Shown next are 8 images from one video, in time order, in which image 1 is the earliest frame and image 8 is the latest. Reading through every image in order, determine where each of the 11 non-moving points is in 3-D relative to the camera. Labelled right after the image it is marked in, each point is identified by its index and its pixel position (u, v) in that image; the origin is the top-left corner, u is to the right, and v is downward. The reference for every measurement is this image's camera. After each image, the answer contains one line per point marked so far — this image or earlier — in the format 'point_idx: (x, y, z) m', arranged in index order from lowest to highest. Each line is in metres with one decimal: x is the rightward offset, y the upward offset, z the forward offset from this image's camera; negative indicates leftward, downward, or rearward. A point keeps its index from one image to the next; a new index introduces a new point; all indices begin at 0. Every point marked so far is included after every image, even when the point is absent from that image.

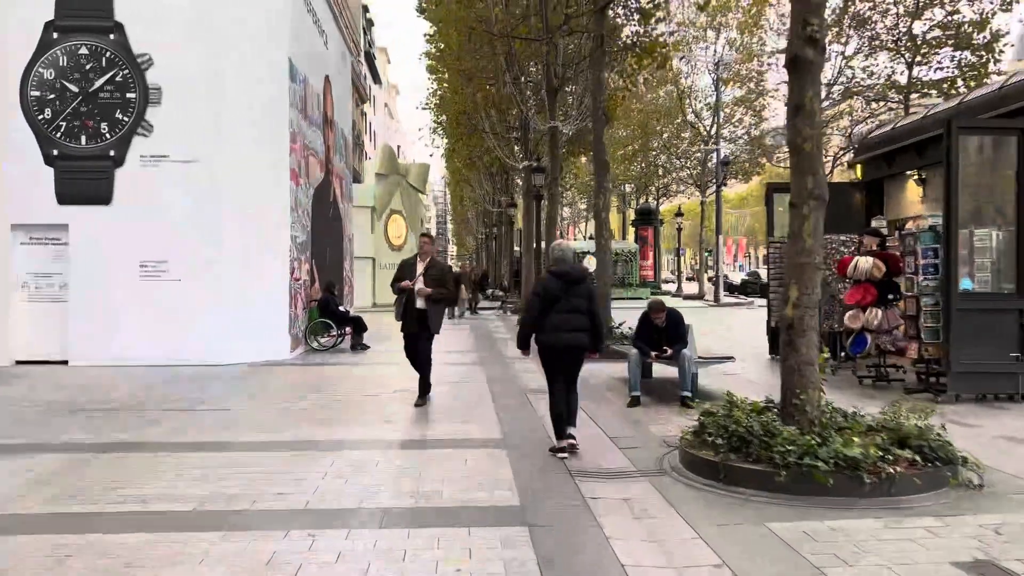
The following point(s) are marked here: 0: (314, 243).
0: (-3.9, +0.9, +15.6) m
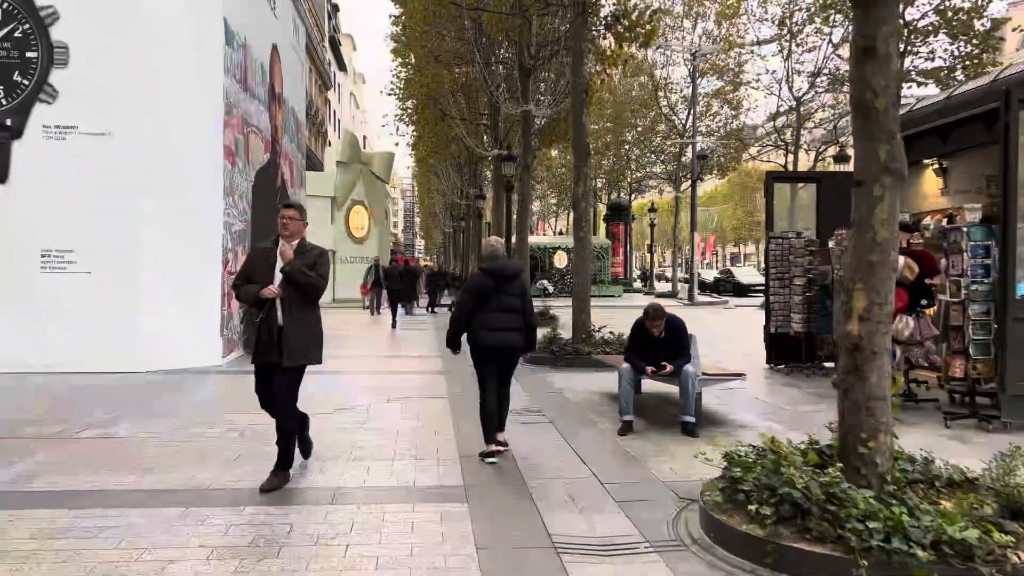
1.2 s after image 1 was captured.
0: (-4.5, +0.9, +13.8) m
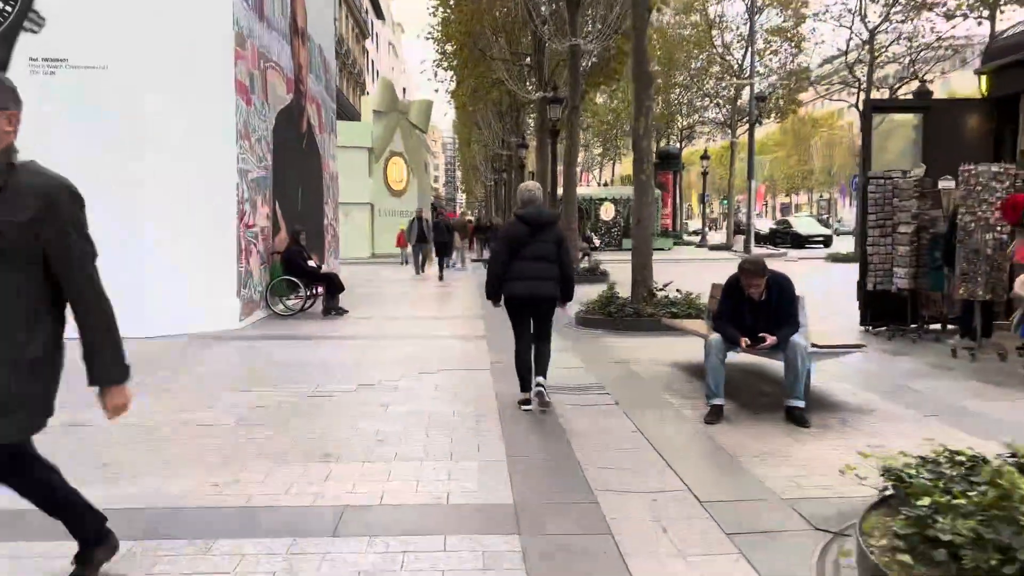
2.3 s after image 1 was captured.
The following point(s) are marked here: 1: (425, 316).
0: (-3.7, +1.7, +12.5) m
1: (-1.3, -0.4, +12.0) m
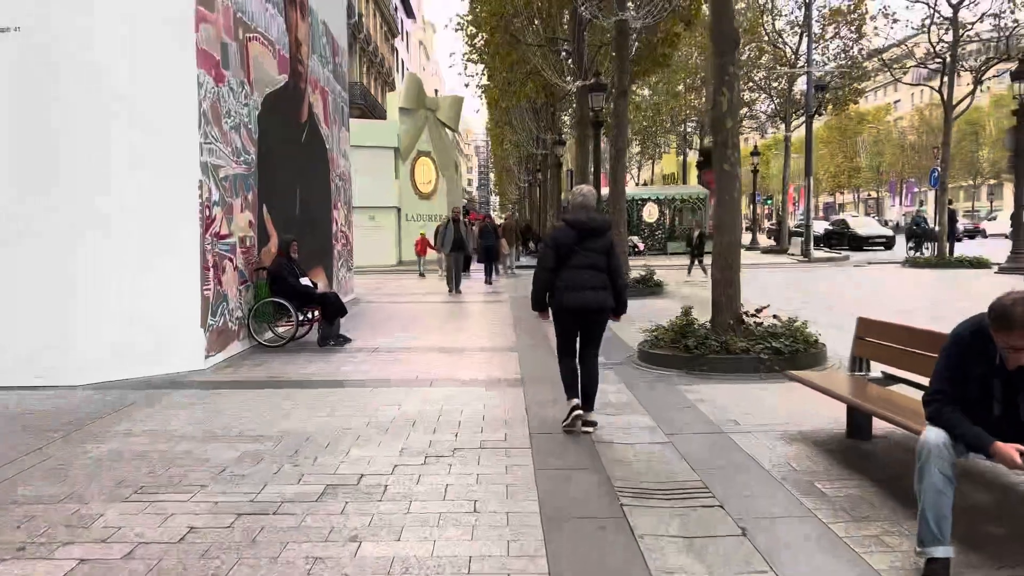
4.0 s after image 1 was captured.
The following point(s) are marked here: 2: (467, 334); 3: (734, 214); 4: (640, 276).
0: (-3.2, +1.4, +10.2) m
1: (-0.8, -0.7, +9.5) m
2: (-0.6, -0.6, +10.8) m
3: (+2.2, +0.7, +8.1) m
4: (+2.6, +0.3, +16.1) m
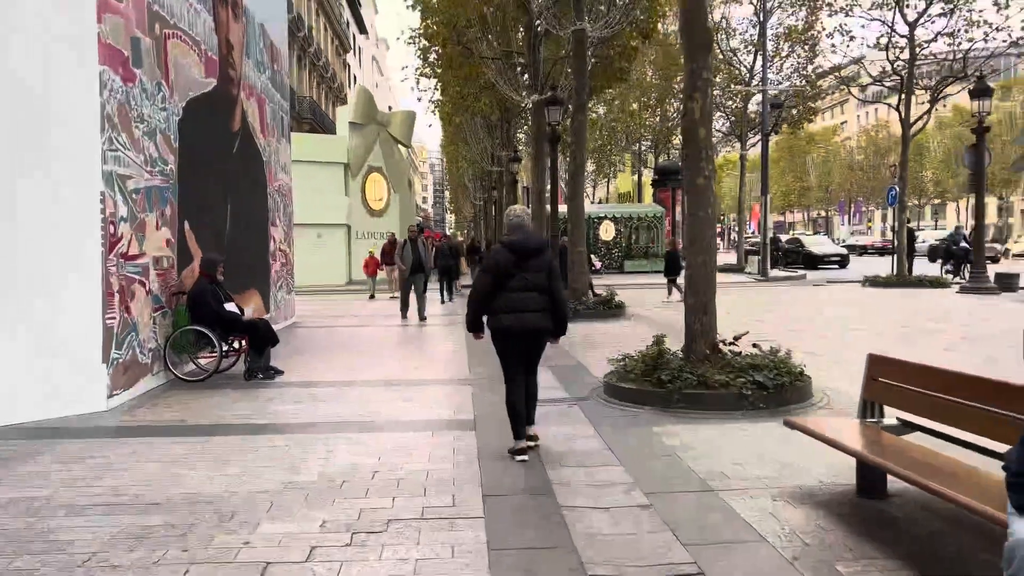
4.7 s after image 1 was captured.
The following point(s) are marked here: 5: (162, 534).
0: (-3.7, +1.1, +9.1) m
1: (-1.3, -1.0, +8.6) m
2: (-1.2, -0.9, +9.8) m
3: (+1.8, +0.5, +7.3) m
4: (+1.7, -0.2, +15.3) m
5: (-1.8, -1.2, +4.0) m
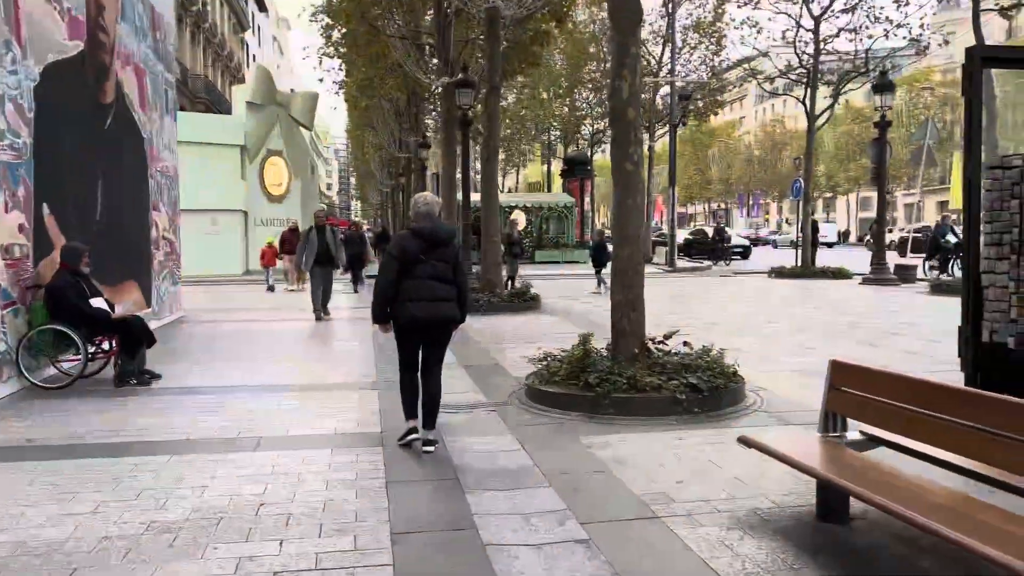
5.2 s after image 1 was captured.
0: (-4.6, +1.1, +7.9) m
1: (-2.2, -0.9, +7.7) m
2: (-2.2, -0.8, +8.9) m
3: (+1.0, +0.5, +6.8) m
4: (0.0, 0.0, +14.7) m
5: (-2.1, -1.2, +3.1) m
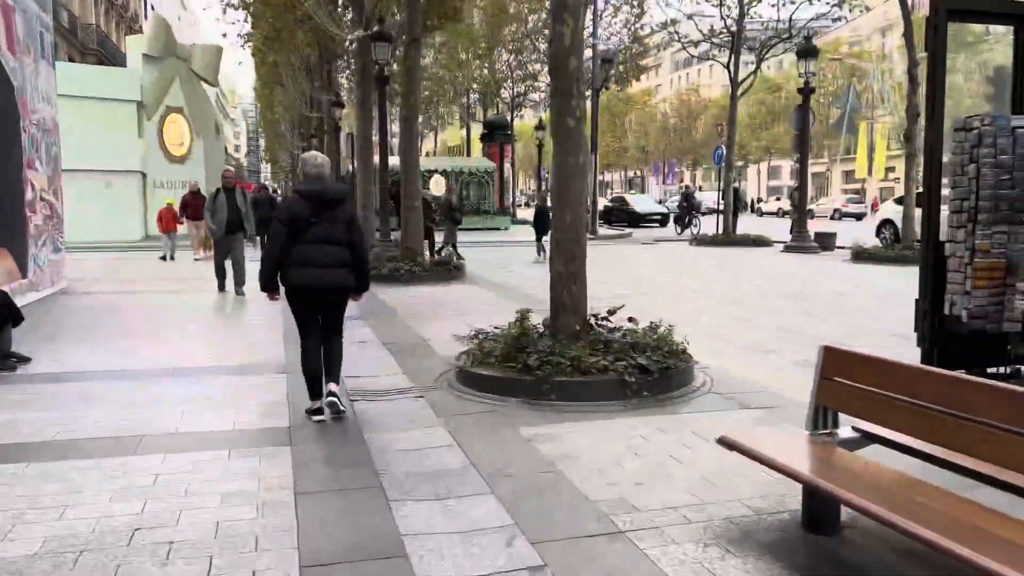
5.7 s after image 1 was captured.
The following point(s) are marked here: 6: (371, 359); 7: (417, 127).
0: (-5.3, +1.4, +6.6) m
1: (-2.8, -0.7, +6.7) m
2: (-2.9, -0.5, +8.0) m
3: (+0.5, +0.8, +6.1) m
4: (-1.3, +0.5, +13.9) m
5: (-2.3, -1.1, +2.2) m
6: (-1.3, -0.6, +7.2) m
7: (-1.7, +2.8, +14.0) m
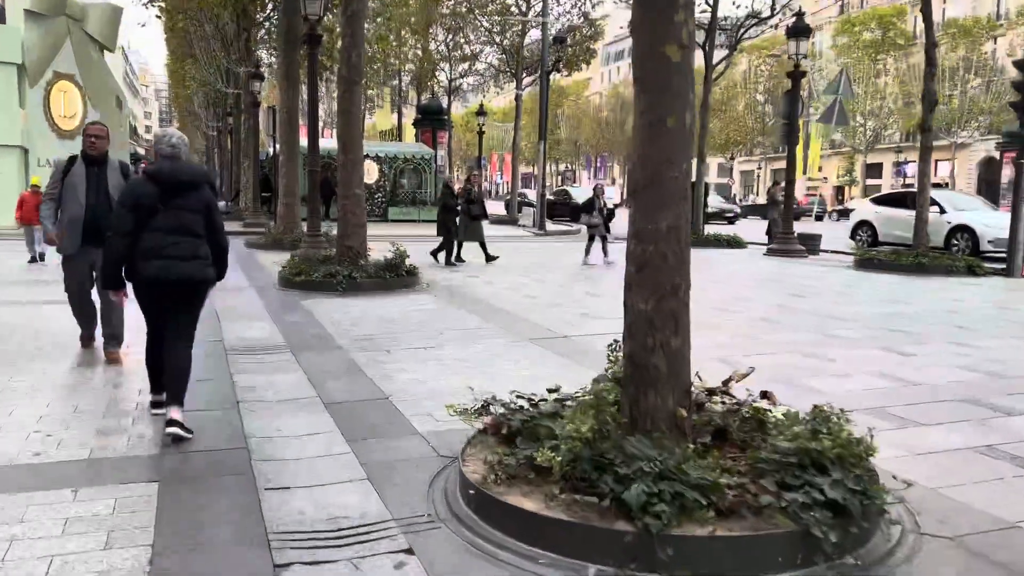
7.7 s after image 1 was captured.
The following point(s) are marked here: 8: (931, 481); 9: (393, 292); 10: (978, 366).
0: (-5.0, +1.2, +3.4) m
1: (-2.6, -0.9, +3.8) m
2: (-2.8, -0.7, +5.0) m
3: (+0.7, +0.5, +3.5) m
4: (-1.8, +0.4, +11.1) m
5: (-1.6, -1.4, -0.7) m
6: (-1.1, -0.9, +4.4) m
7: (-2.1, +2.6, +11.1) m
8: (+2.0, -0.9, +3.8) m
9: (-1.6, -0.1, +10.5) m
10: (+3.9, -0.7, +6.6) m
